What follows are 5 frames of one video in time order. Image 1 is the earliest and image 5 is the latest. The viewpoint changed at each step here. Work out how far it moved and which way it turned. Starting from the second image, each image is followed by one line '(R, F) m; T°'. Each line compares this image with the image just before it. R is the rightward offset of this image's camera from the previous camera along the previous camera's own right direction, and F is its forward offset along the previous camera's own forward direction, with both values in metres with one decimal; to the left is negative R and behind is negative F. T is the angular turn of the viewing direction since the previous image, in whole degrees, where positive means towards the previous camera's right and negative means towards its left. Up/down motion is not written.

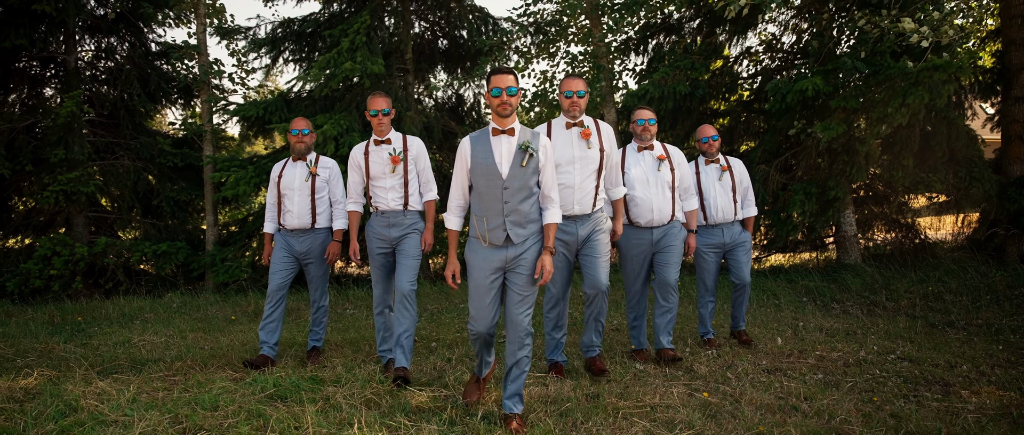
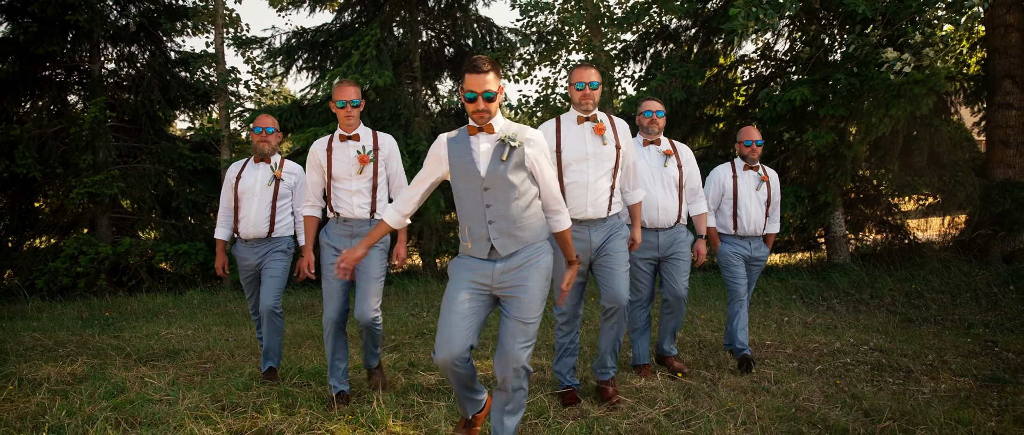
(0.0, -0.5) m; 0°
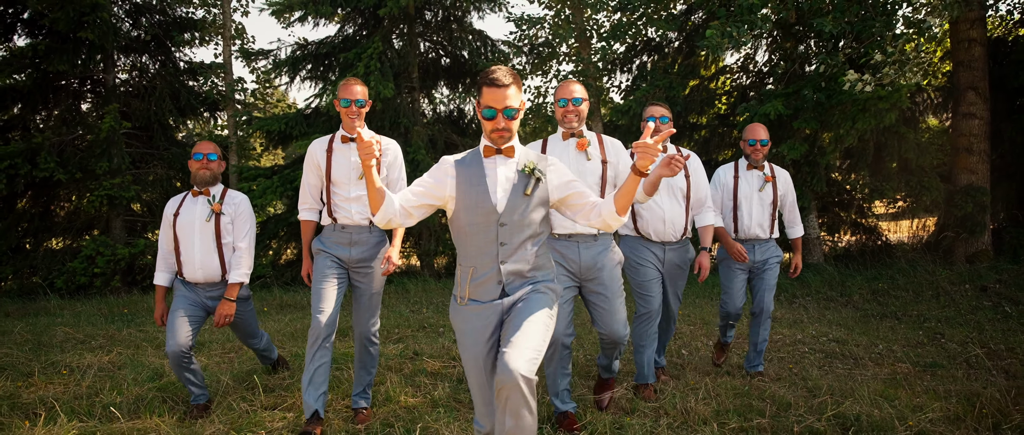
(0.0, -0.6) m; +1°
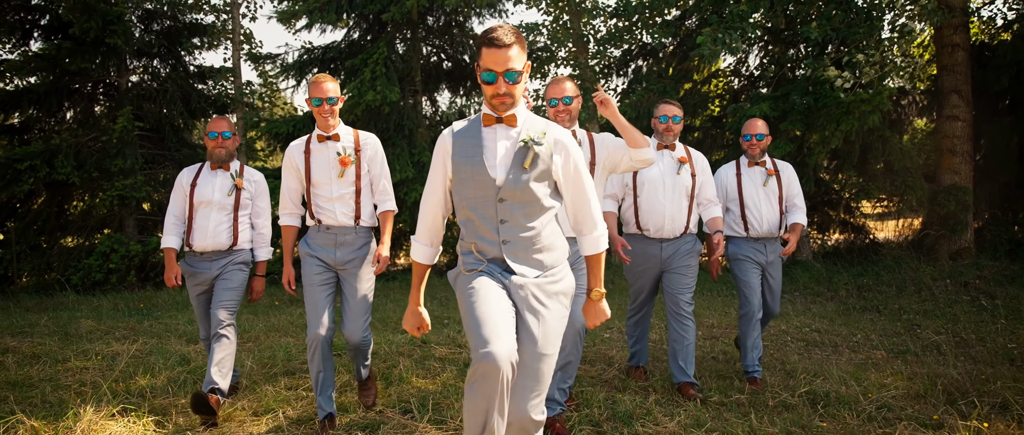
(0.0, -0.4) m; 0°
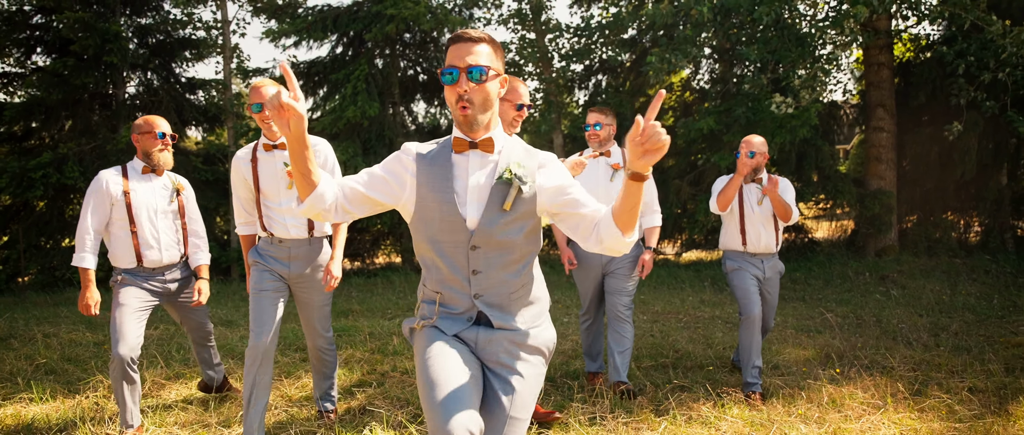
(0.0, -1.1) m; +2°
